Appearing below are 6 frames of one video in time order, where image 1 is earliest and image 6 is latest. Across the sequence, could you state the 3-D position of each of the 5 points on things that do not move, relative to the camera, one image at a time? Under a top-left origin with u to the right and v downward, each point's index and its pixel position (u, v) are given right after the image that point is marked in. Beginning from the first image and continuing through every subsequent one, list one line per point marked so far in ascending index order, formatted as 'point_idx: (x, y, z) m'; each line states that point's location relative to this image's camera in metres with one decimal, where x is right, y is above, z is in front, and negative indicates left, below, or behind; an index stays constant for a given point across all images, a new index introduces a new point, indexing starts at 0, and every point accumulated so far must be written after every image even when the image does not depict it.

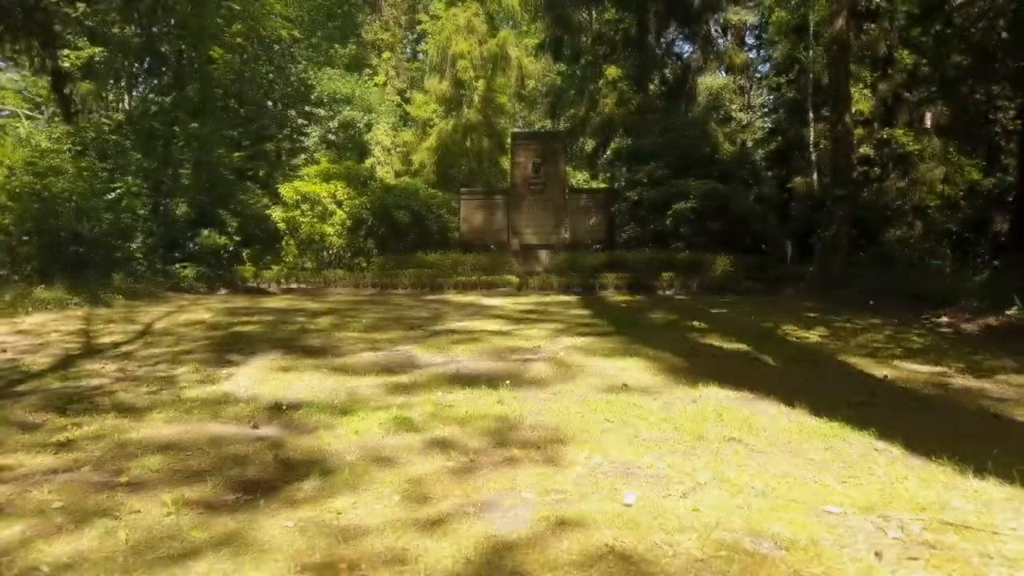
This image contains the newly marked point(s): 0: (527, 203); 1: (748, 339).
0: (+0.4, +2.0, +14.4) m
1: (+2.3, -0.5, +6.0) m
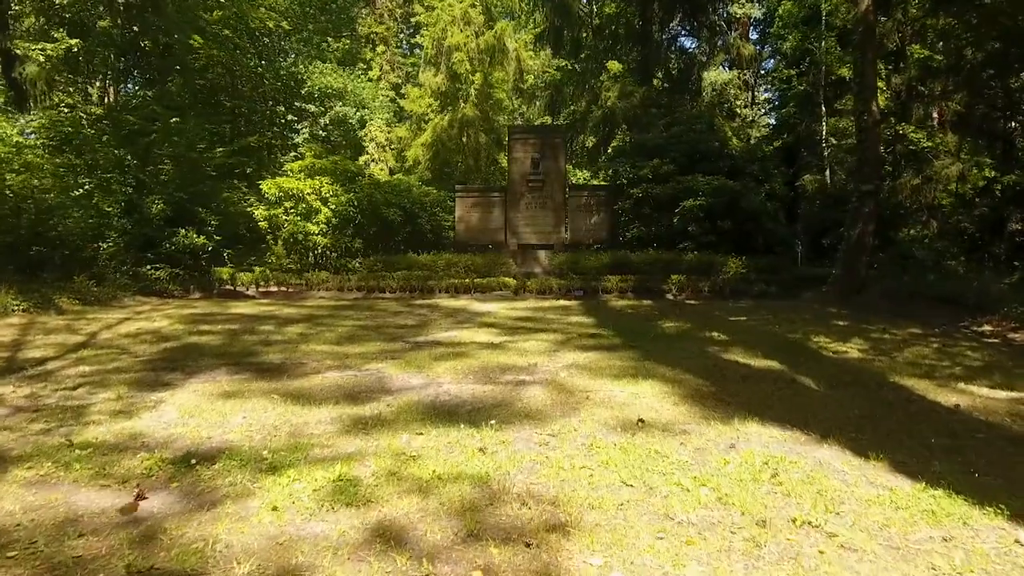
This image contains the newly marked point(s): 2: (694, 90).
0: (+0.3, +1.9, +13.6) m
1: (+2.2, -0.6, +5.1) m
2: (+5.8, +6.3, +19.8) m
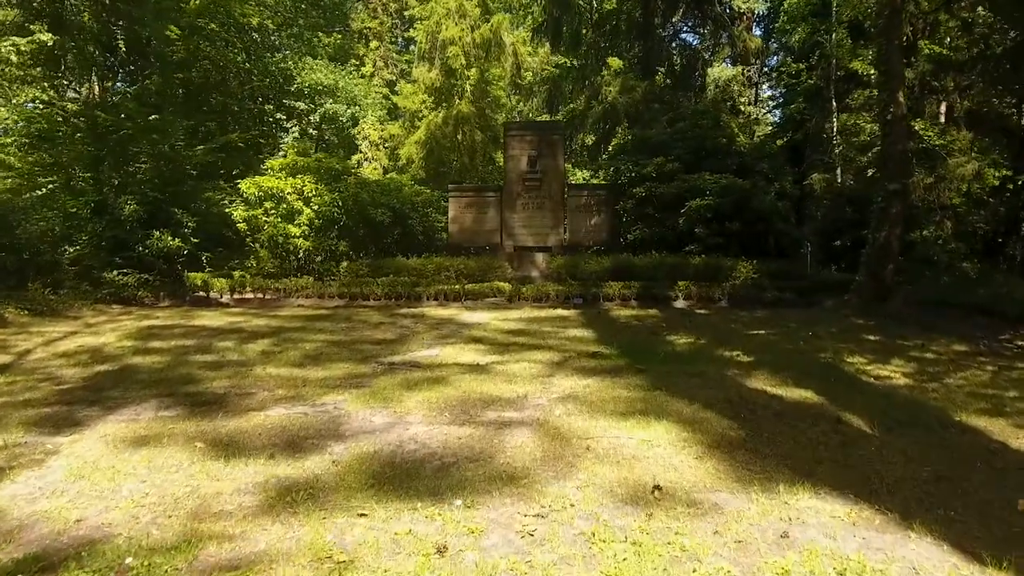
0: (+0.2, +1.8, +12.8) m
1: (+2.1, -0.7, +4.4) m
2: (+5.7, +6.2, +19.1) m
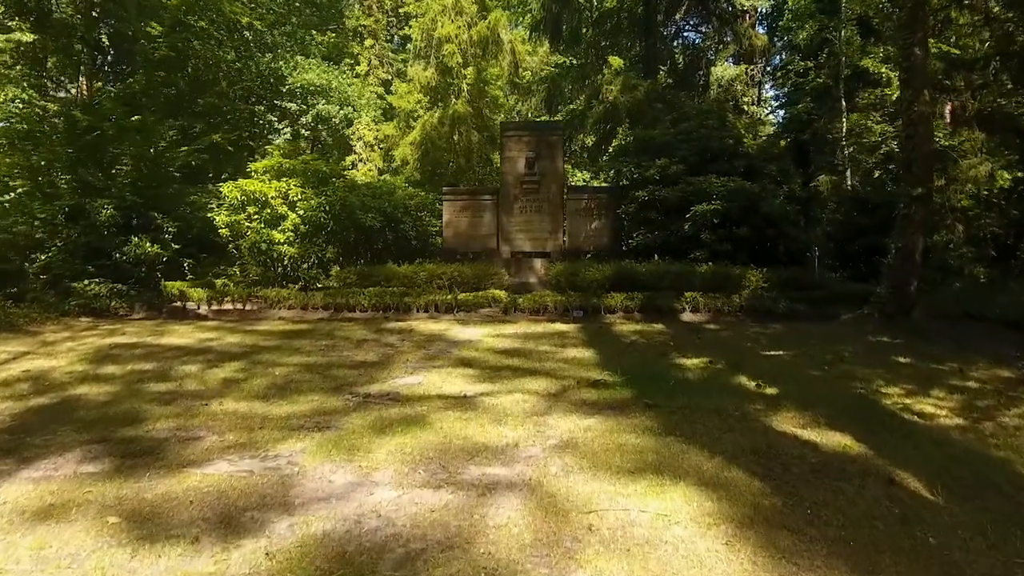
0: (+0.2, +1.6, +12.2) m
1: (+2.0, -0.8, +3.8) m
2: (+5.6, +6.0, +18.5) m
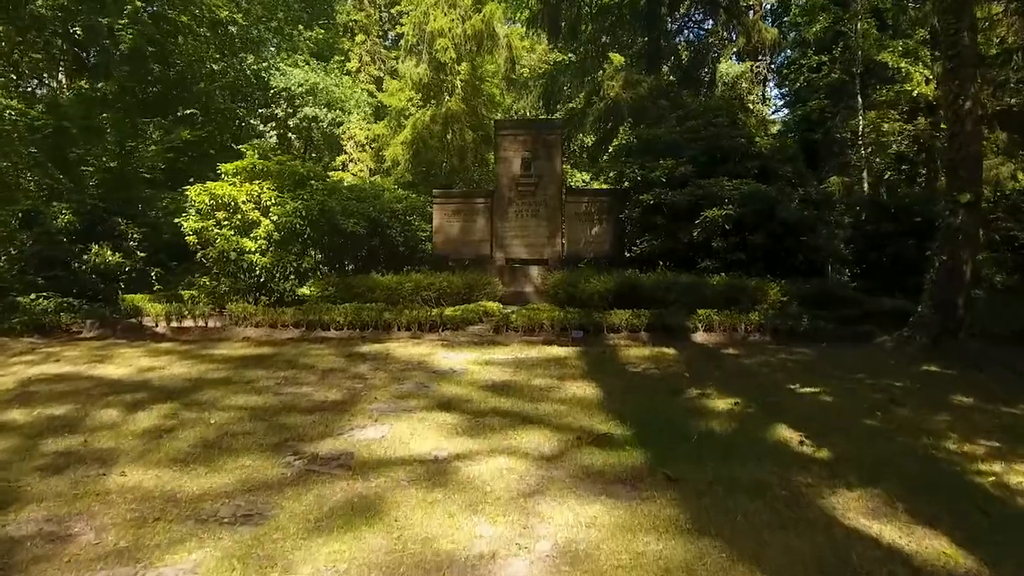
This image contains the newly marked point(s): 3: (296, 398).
0: (+0.1, +1.4, +11.3) m
1: (+1.9, -1.0, +2.8) m
2: (+5.5, +5.8, +17.6) m
3: (-1.8, -0.9, +5.1) m
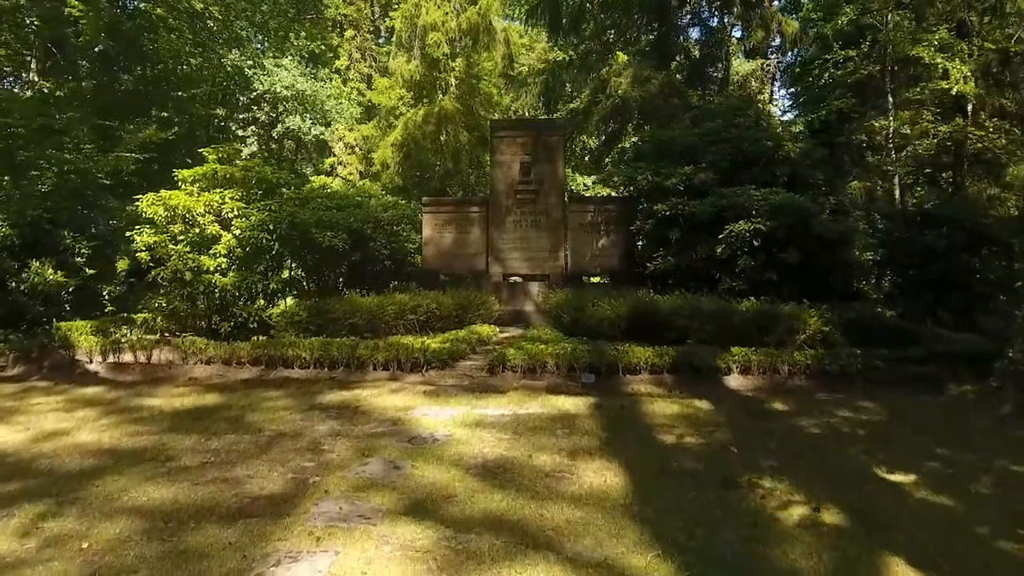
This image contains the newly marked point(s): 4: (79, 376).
0: (0.0, +1.1, +10.0) m
1: (+1.9, -1.4, +1.6) m
2: (+5.5, +5.5, +16.3) m
3: (-1.8, -1.2, +3.9) m
4: (-4.9, -1.0, +7.2) m
